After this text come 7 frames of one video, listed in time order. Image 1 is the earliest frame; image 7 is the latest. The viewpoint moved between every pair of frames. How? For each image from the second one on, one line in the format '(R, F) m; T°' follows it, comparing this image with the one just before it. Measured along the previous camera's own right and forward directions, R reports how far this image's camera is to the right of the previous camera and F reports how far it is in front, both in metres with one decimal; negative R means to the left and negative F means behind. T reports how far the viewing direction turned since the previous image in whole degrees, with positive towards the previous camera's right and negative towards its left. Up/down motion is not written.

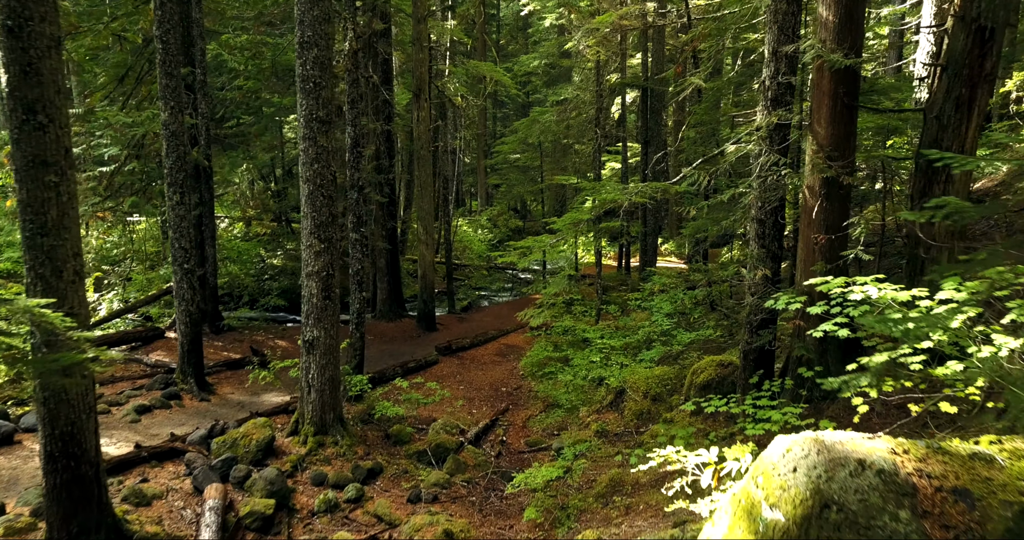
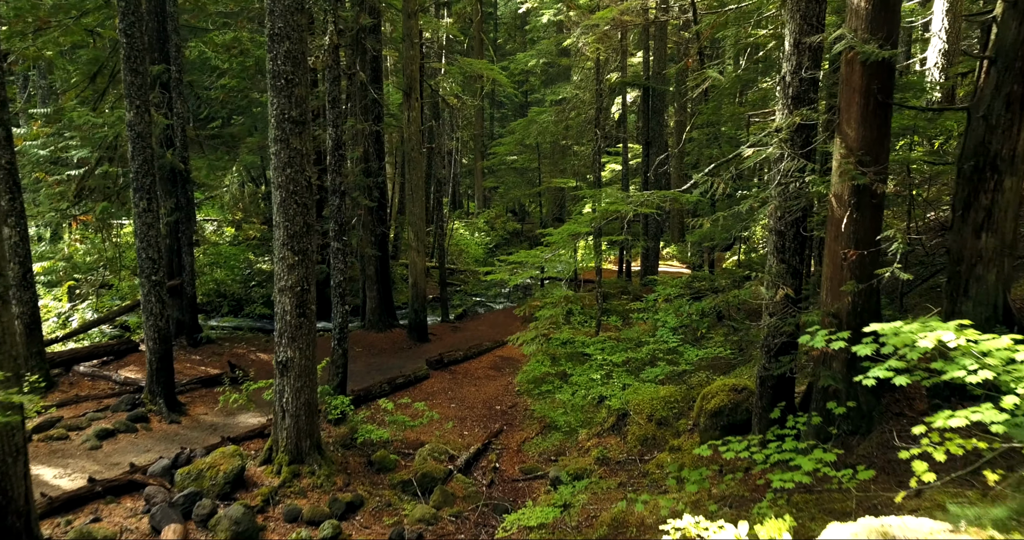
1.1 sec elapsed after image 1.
(+0.1, +0.7) m; 0°
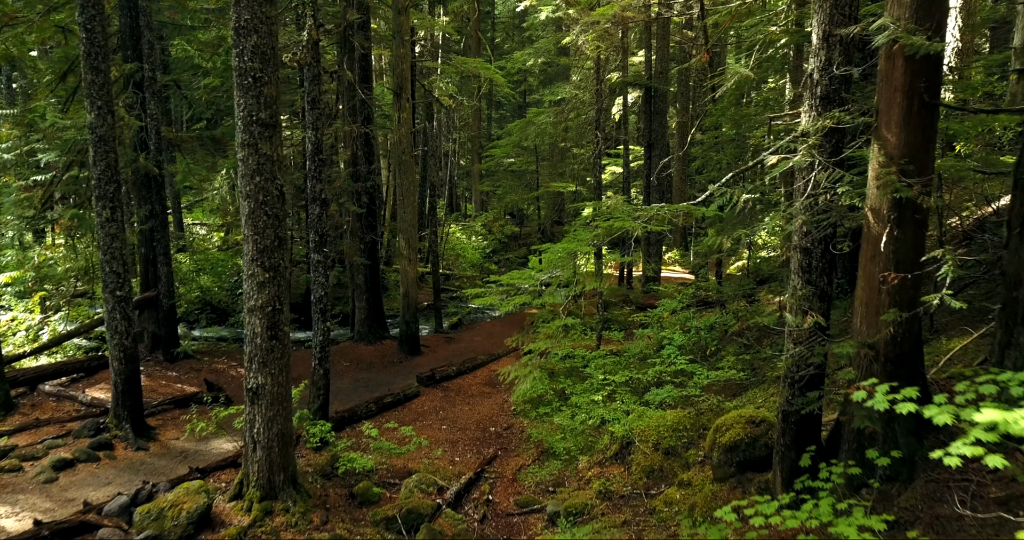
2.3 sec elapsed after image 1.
(+0.1, +0.7) m; 0°
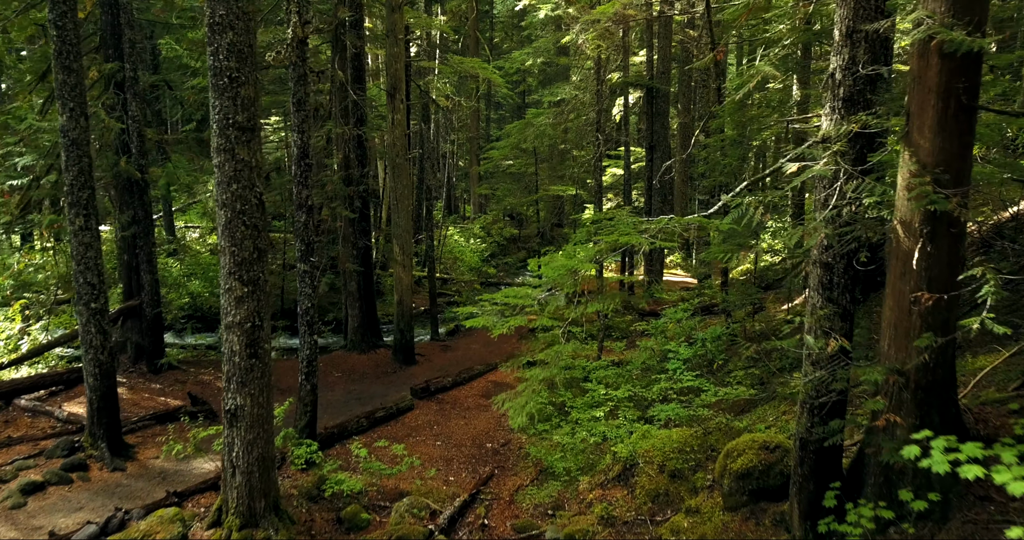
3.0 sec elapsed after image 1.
(0.0, +0.4) m; 0°
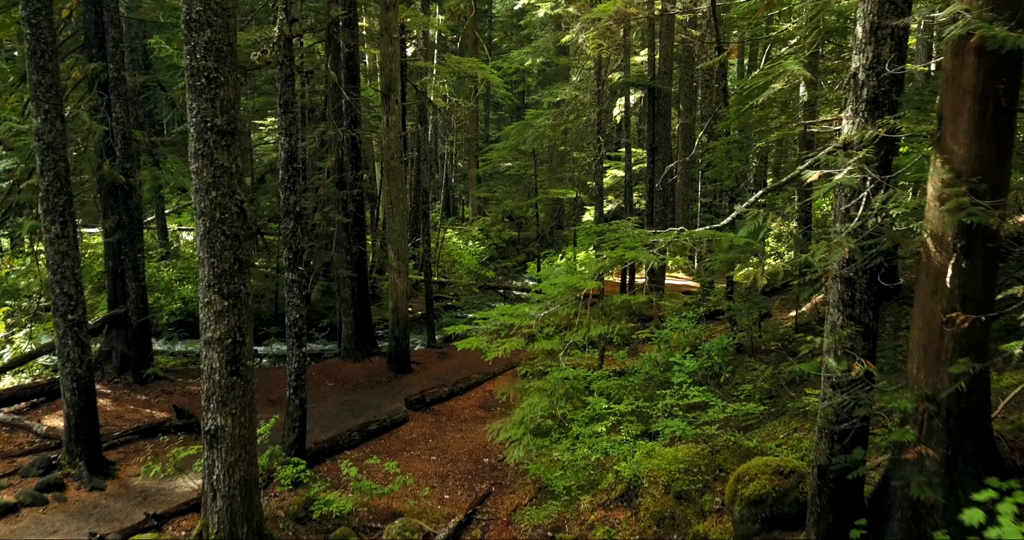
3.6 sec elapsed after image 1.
(0.0, +0.3) m; 0°
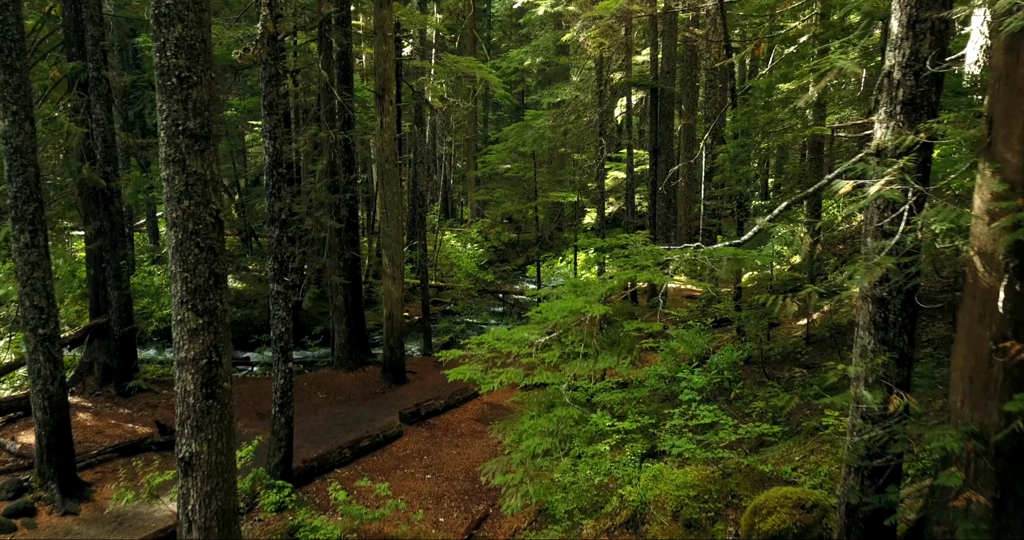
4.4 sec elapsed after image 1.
(0.0, +0.4) m; 0°
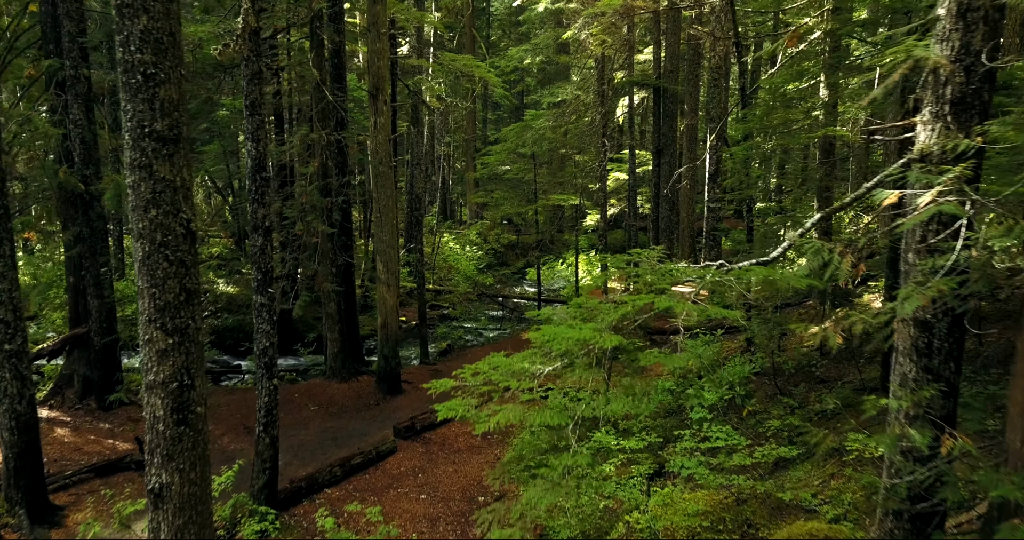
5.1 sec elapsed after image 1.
(0.0, +0.4) m; 0°
